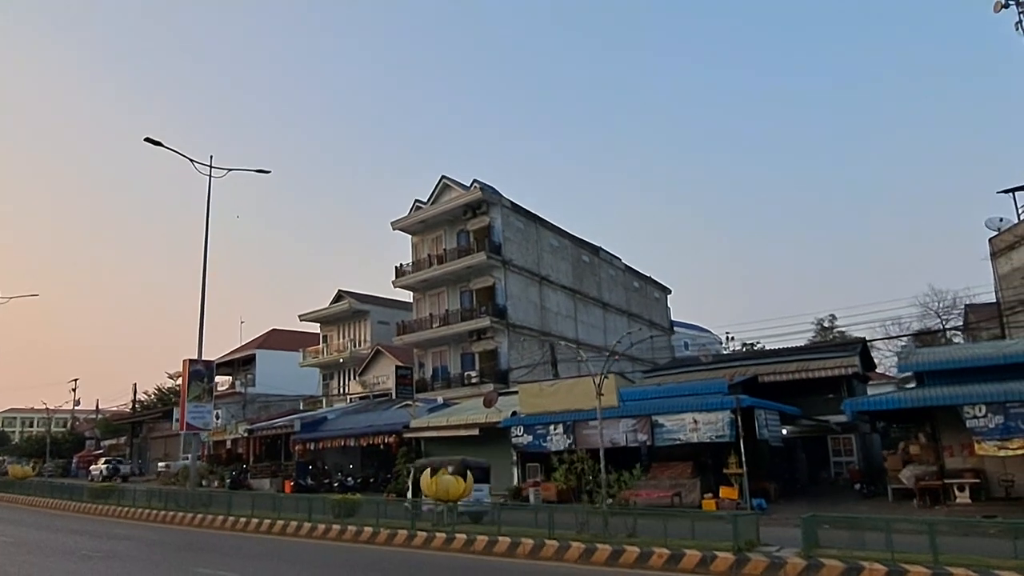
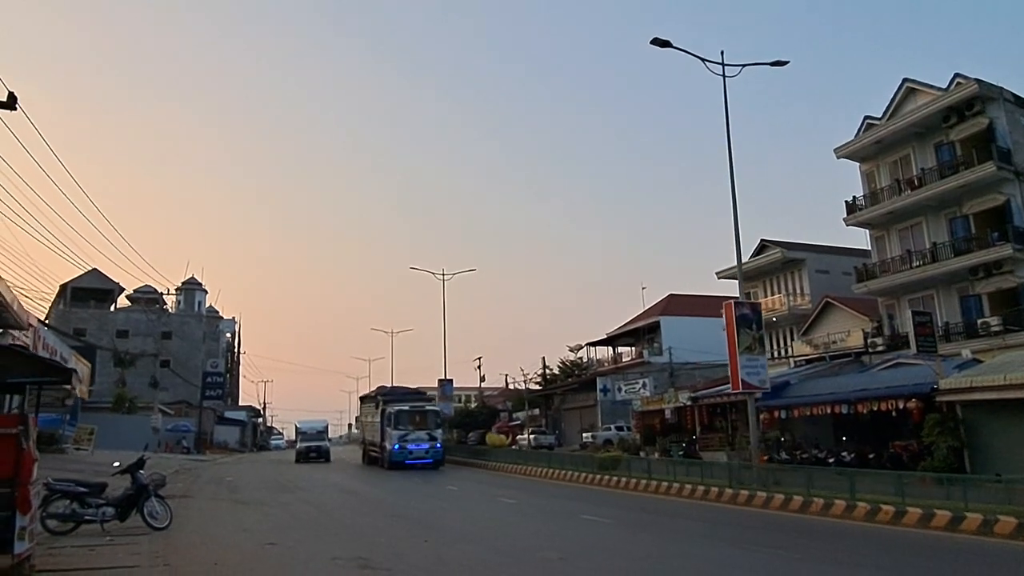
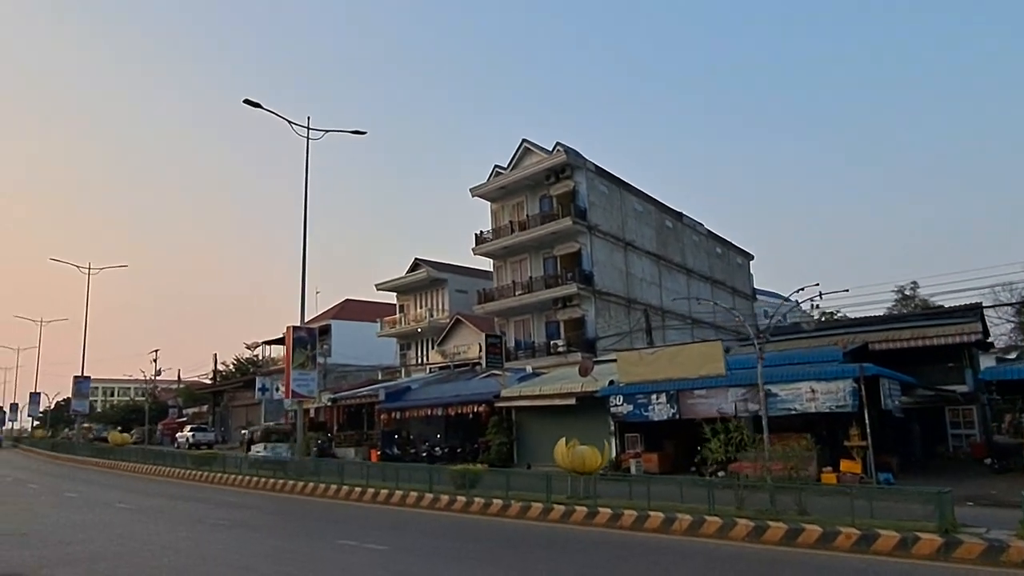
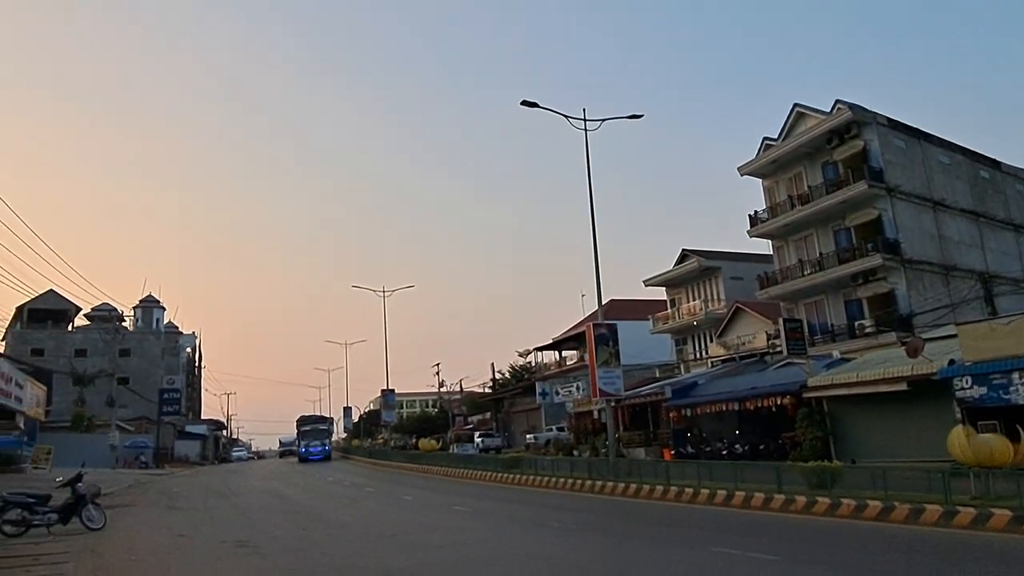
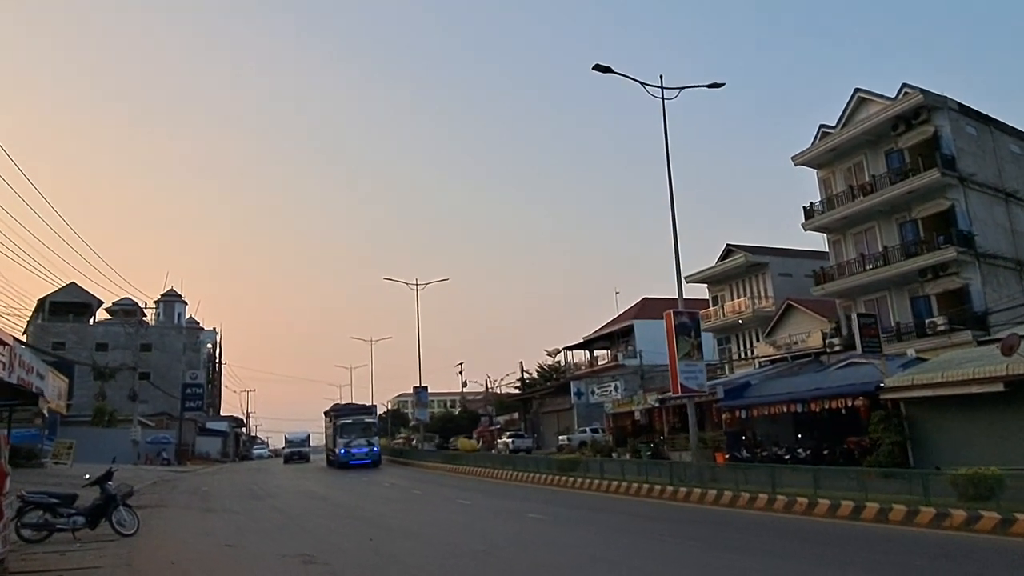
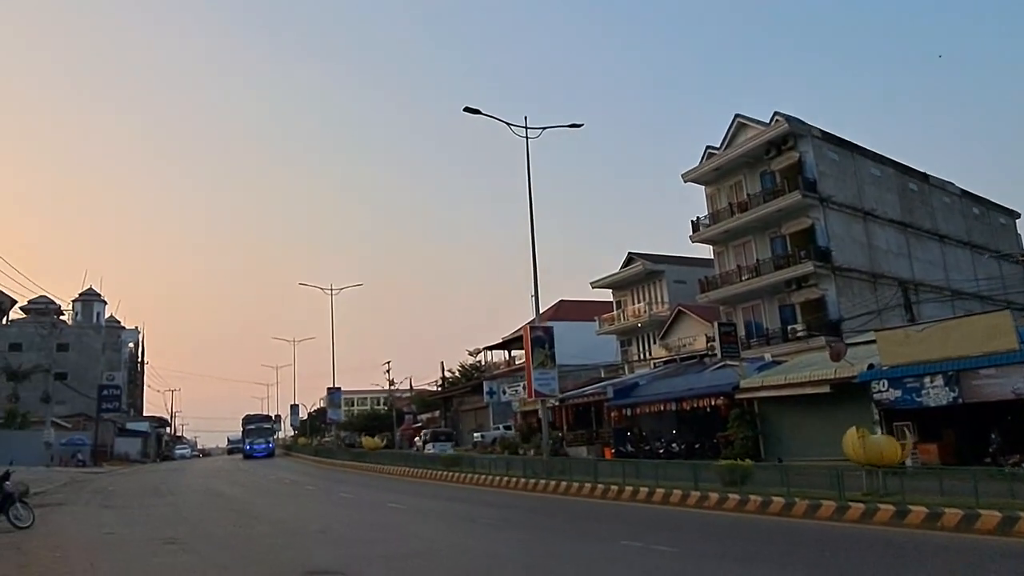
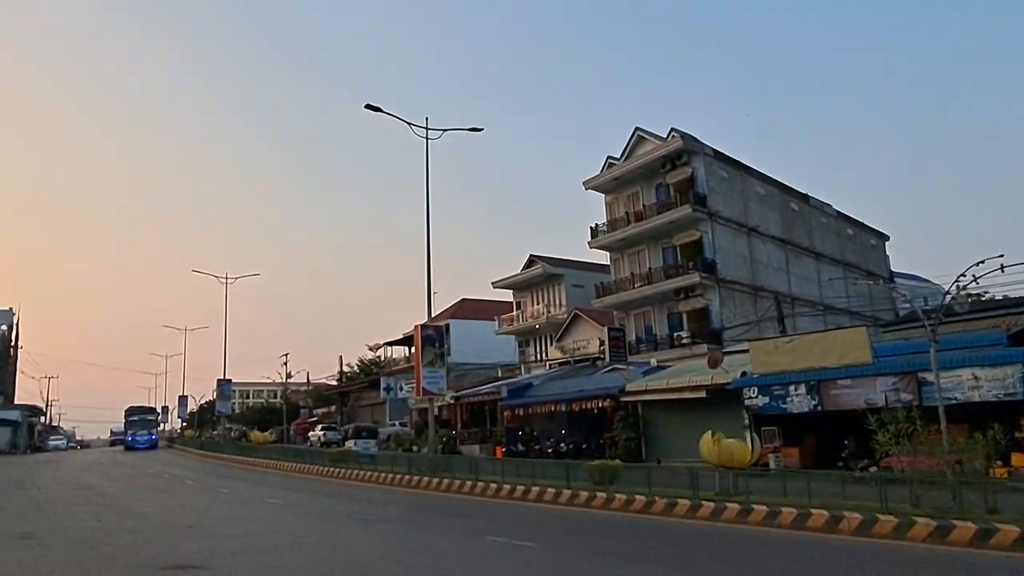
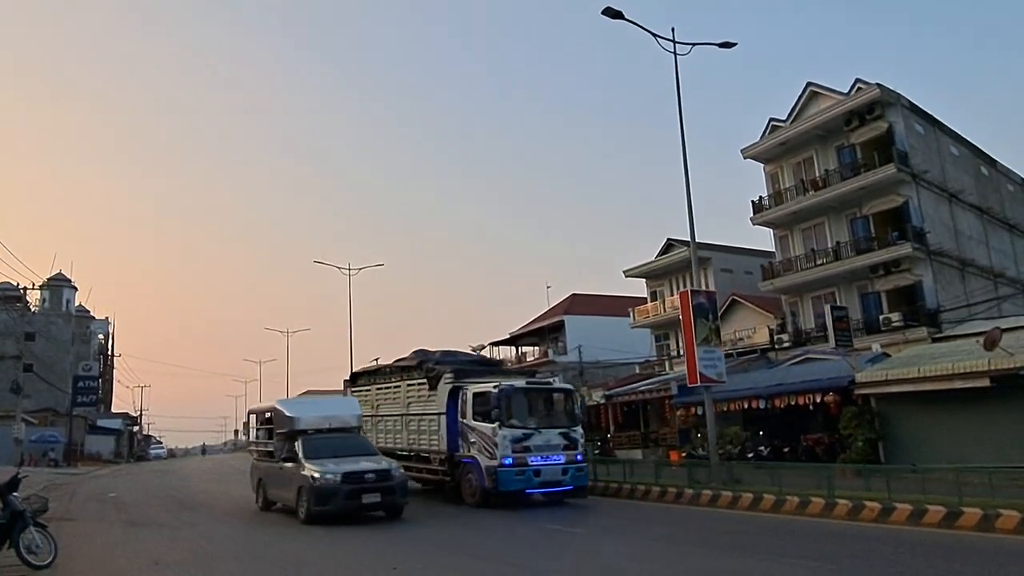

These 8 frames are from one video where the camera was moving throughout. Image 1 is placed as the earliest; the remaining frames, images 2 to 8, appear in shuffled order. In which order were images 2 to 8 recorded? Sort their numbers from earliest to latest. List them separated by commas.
3, 7, 6, 4, 5, 2, 8
